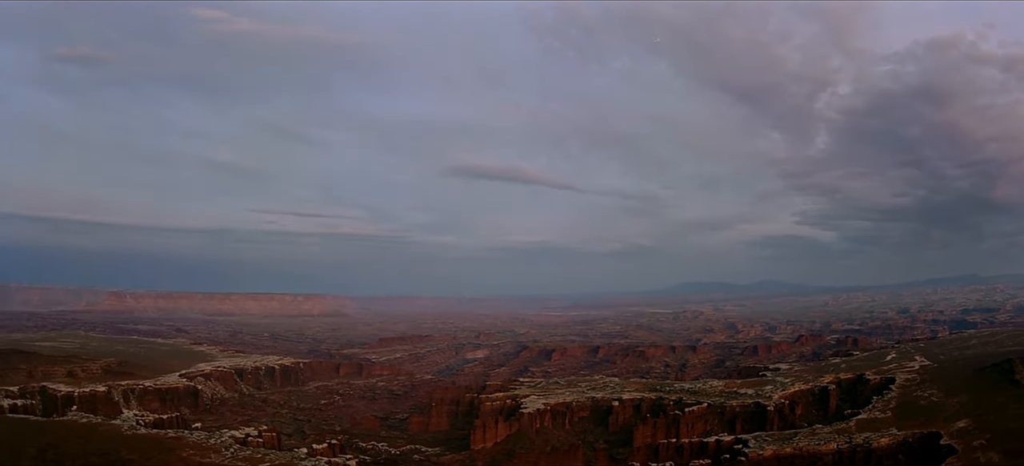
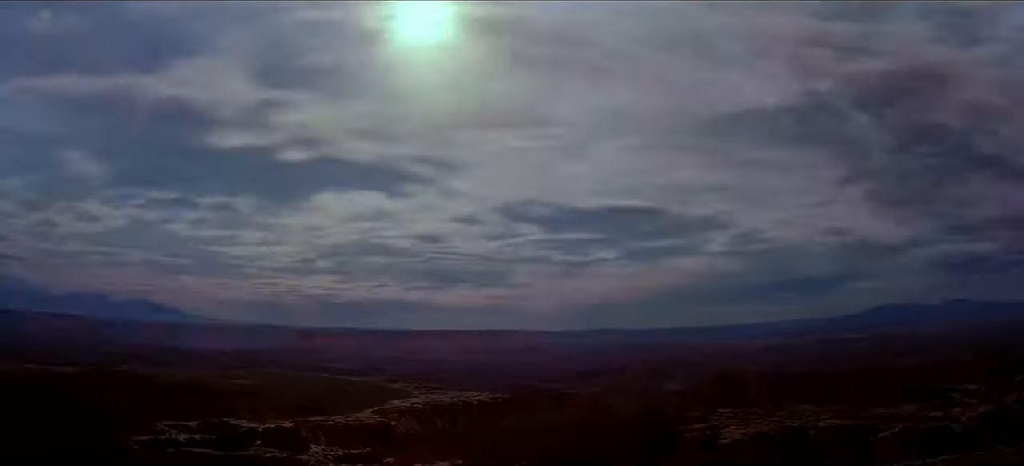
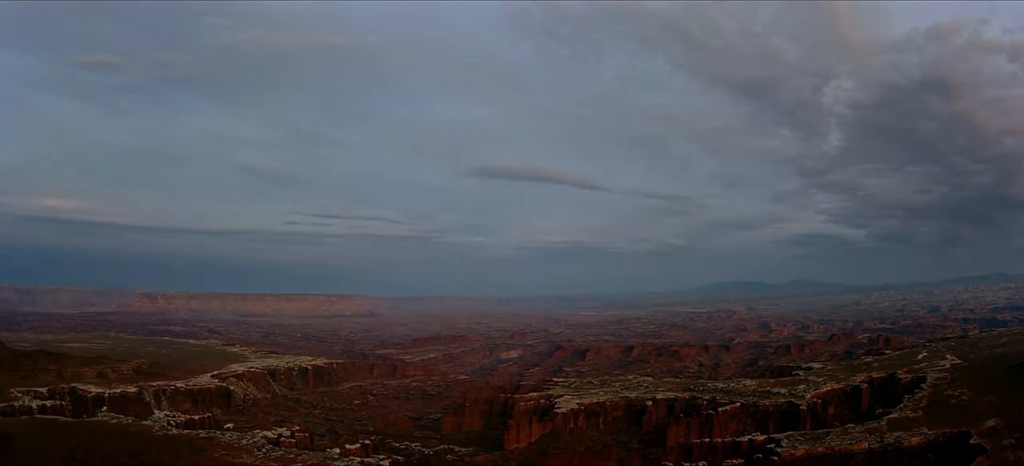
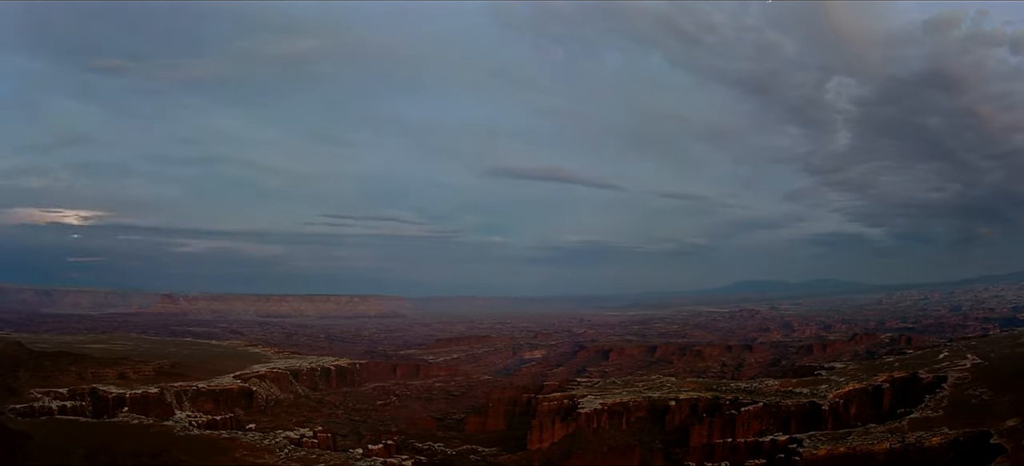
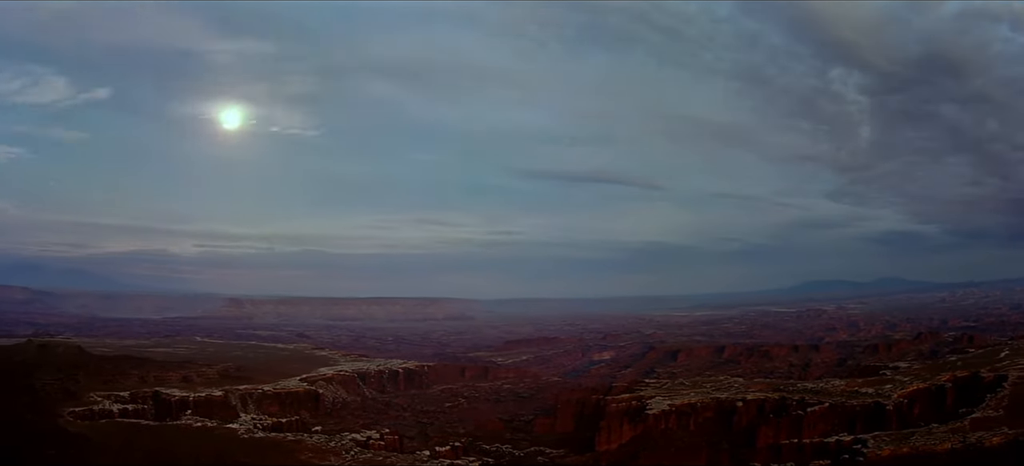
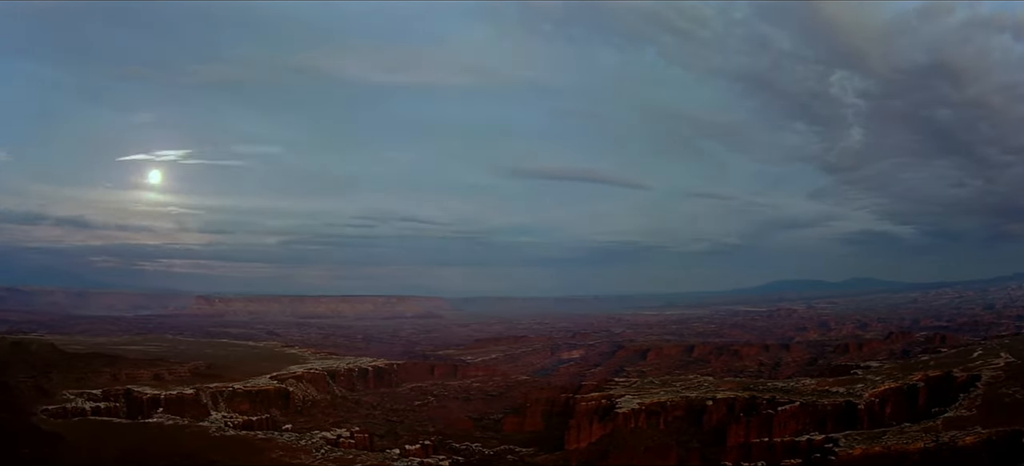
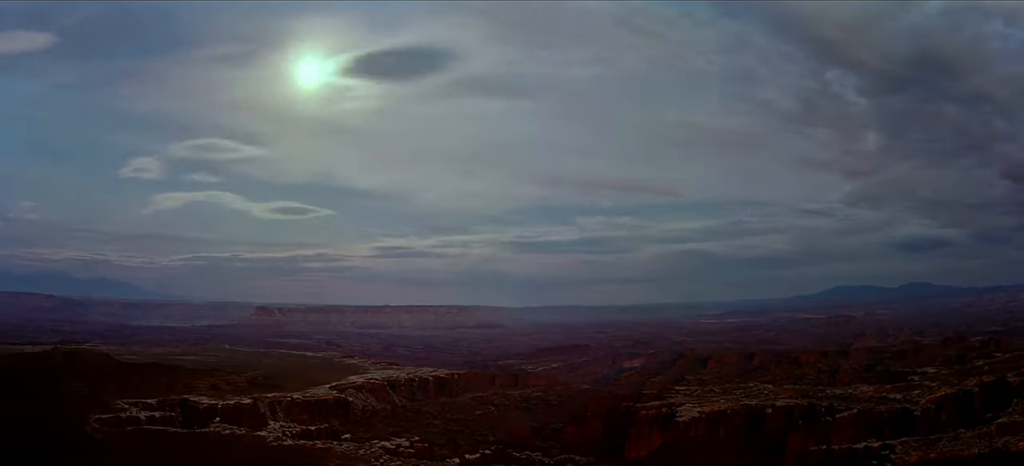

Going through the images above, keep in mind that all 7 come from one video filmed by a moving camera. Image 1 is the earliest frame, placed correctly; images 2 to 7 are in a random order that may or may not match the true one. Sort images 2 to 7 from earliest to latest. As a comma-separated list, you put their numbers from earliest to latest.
3, 4, 6, 5, 7, 2
